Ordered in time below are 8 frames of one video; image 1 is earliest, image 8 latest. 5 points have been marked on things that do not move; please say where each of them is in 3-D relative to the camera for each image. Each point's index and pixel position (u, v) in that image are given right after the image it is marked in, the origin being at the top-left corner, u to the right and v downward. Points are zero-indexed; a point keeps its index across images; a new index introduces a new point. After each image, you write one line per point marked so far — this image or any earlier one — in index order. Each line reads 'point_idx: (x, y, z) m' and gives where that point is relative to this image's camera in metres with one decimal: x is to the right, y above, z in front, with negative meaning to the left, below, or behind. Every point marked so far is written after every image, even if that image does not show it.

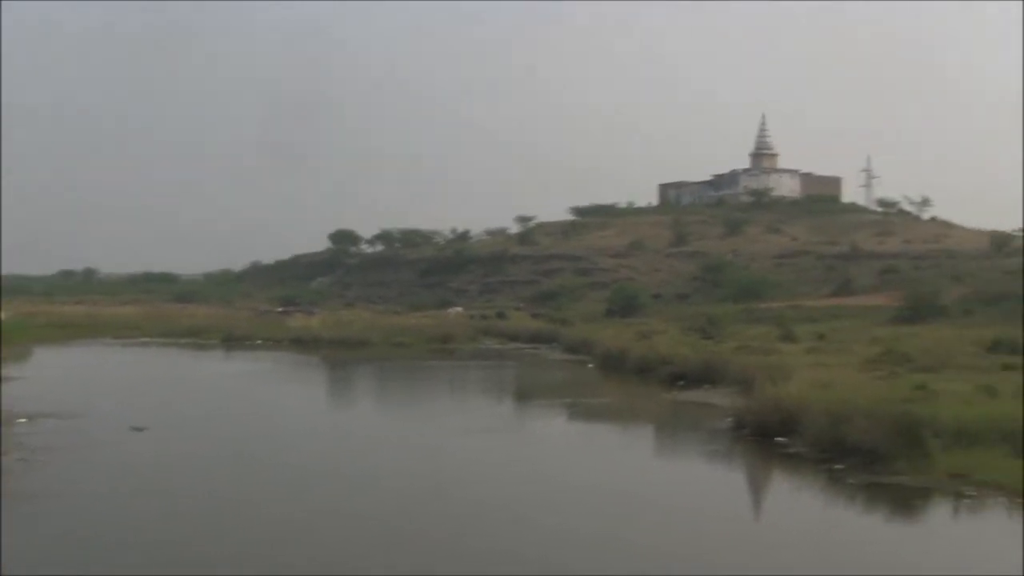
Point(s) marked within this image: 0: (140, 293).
0: (-2.0, 0.0, +10.5) m
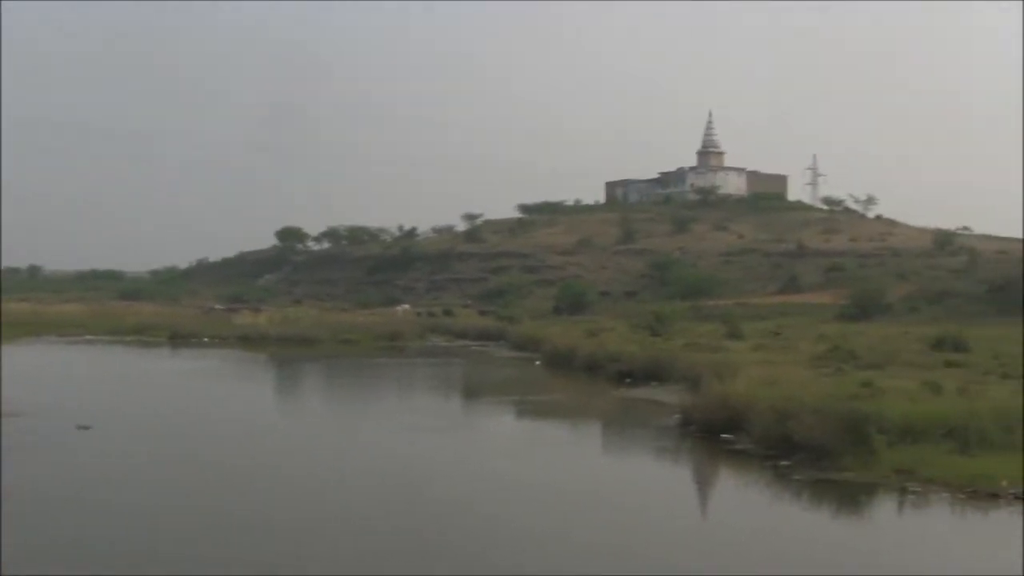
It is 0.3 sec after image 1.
0: (-2.2, 0.0, +10.4) m
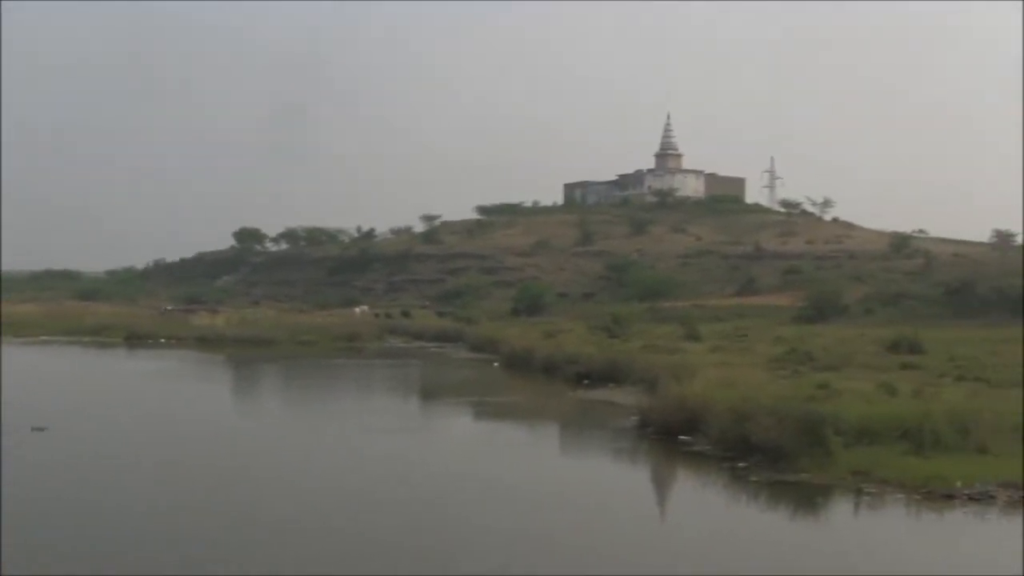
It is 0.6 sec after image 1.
0: (-2.5, 0.0, +10.4) m
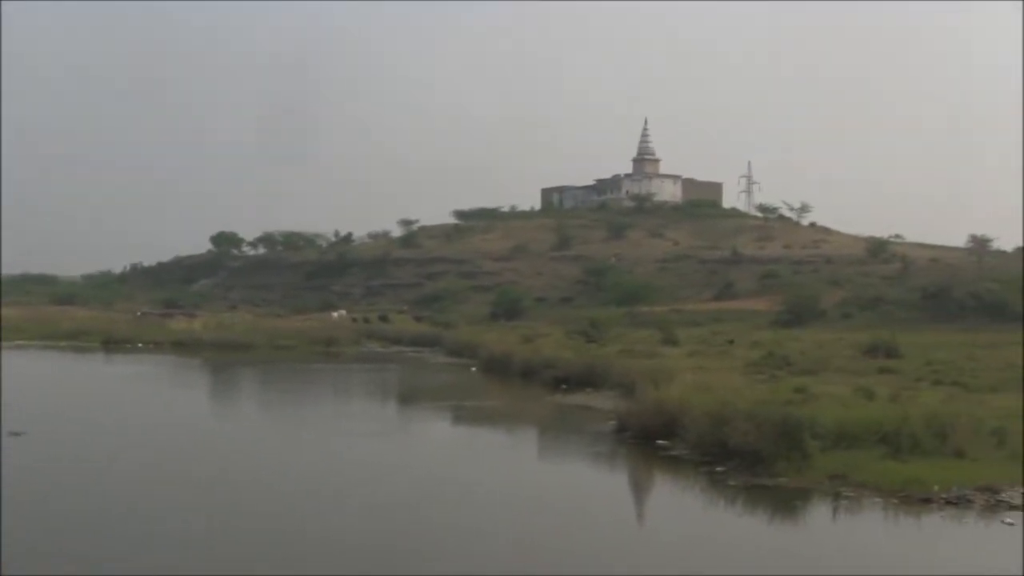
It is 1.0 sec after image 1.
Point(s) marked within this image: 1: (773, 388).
0: (-2.6, 0.0, +10.4) m
1: (+2.5, -1.0, +18.1) m
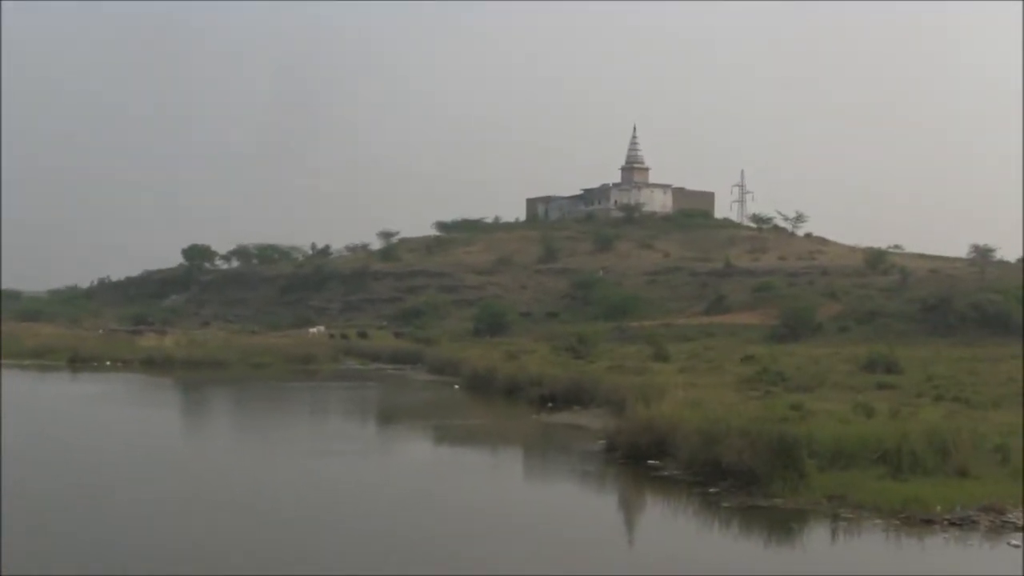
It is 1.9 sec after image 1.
0: (-2.7, -0.1, +9.7) m
1: (+2.3, -1.1, +17.4) m
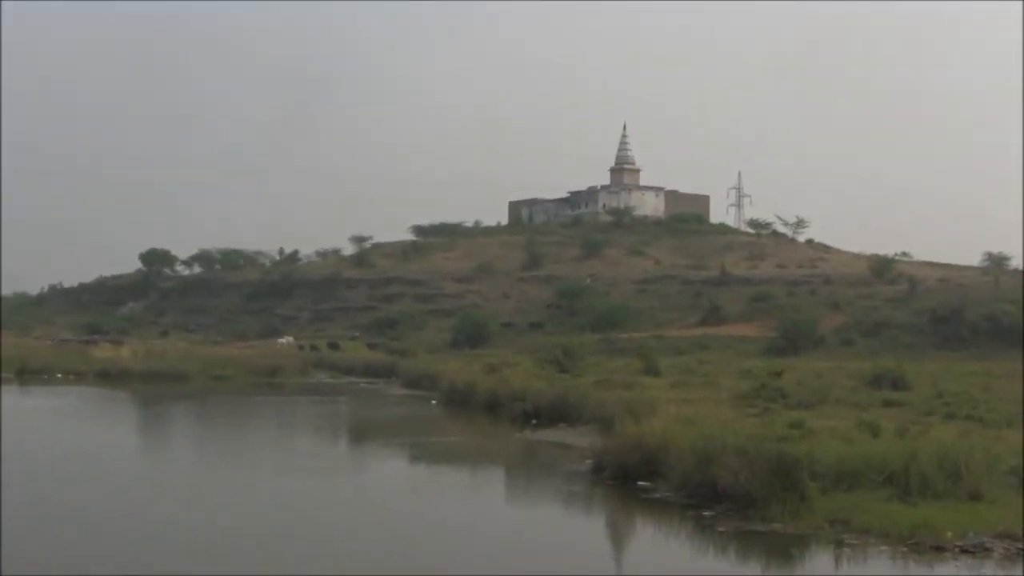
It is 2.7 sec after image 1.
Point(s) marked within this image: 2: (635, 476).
0: (-2.8, -0.1, +8.7) m
1: (+2.2, -1.2, +16.4) m
2: (+1.1, -1.7, +17.3) m
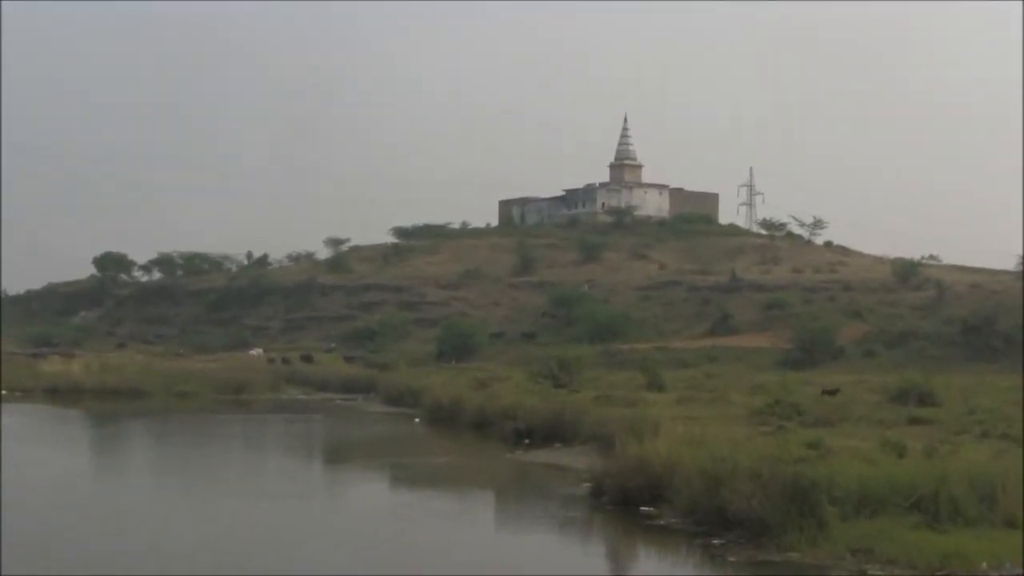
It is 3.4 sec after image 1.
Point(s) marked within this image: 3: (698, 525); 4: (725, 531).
0: (-2.9, -0.1, +7.3) m
1: (+2.1, -1.2, +15.1) m
2: (+1.0, -1.8, +16.0) m
3: (+1.4, -1.8, +14.7) m
4: (+1.6, -1.8, +14.3) m
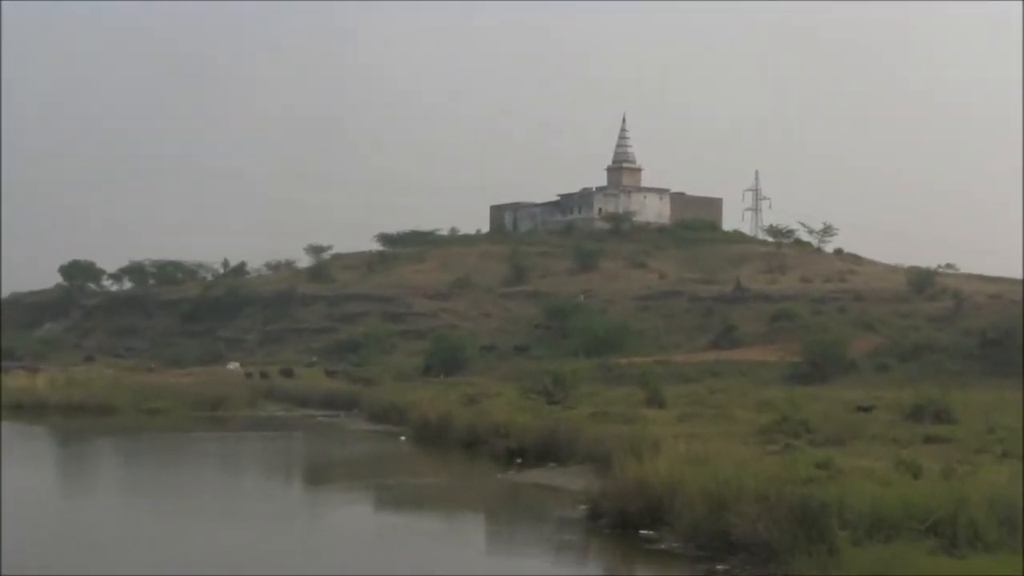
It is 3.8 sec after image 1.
0: (-2.9, -0.1, +6.6) m
1: (+2.1, -1.3, +14.3) m
2: (+1.0, -1.9, +15.2) m
3: (+1.4, -1.9, +13.9) m
4: (+1.6, -1.9, +13.5) m
